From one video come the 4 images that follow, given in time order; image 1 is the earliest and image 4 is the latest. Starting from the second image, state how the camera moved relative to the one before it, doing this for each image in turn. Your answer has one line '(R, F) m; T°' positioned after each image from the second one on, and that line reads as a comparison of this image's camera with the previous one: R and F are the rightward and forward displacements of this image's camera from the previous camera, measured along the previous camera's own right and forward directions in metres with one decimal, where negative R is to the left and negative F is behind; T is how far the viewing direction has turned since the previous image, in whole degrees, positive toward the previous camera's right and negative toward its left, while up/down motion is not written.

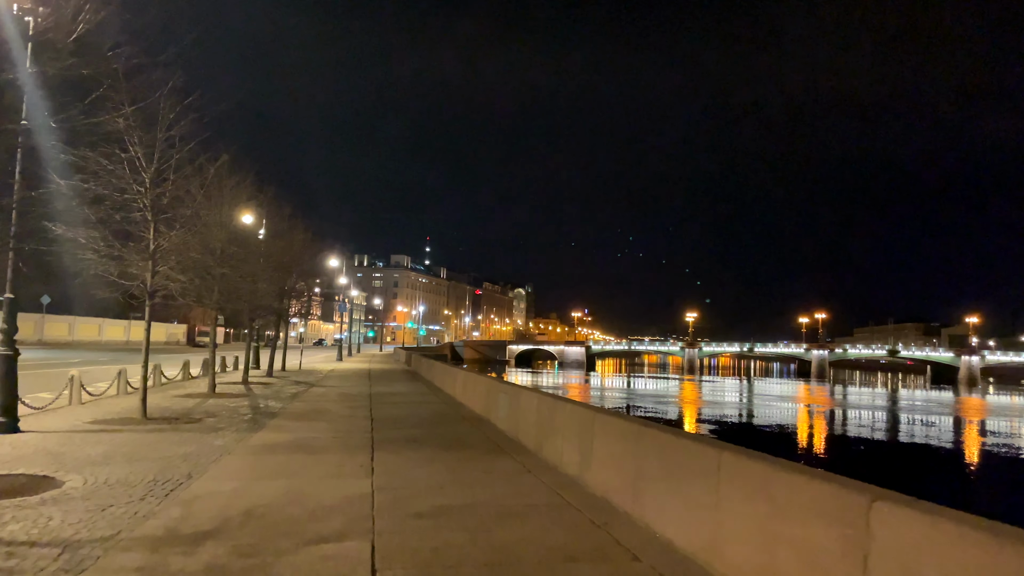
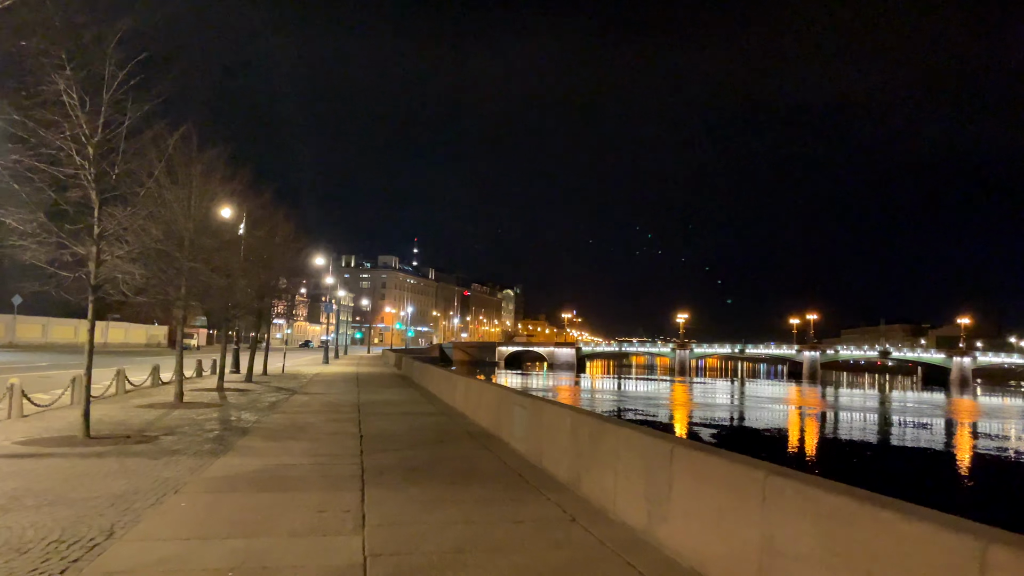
(-0.4, +2.4) m; +1°
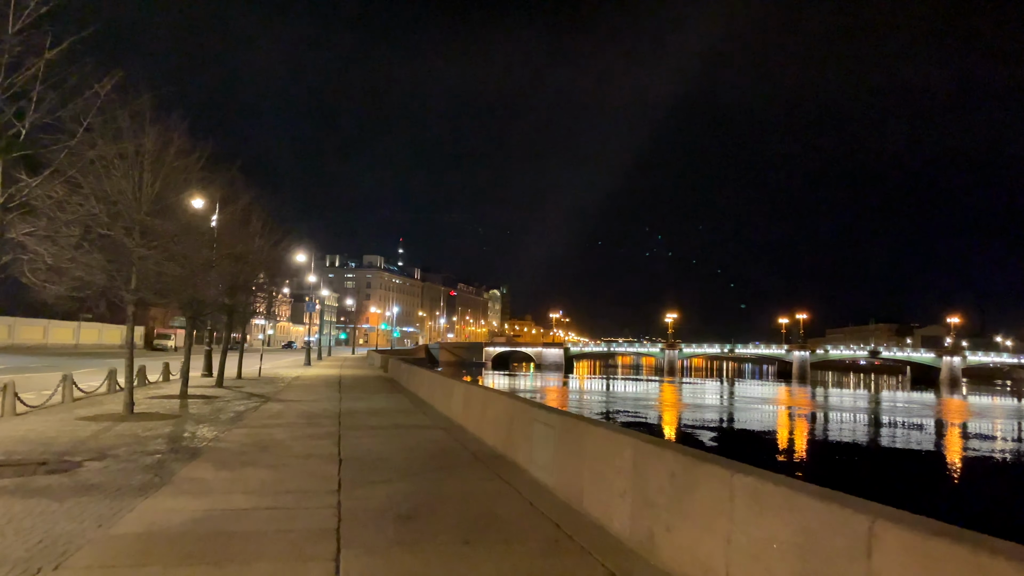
(-0.4, +2.6) m; +1°
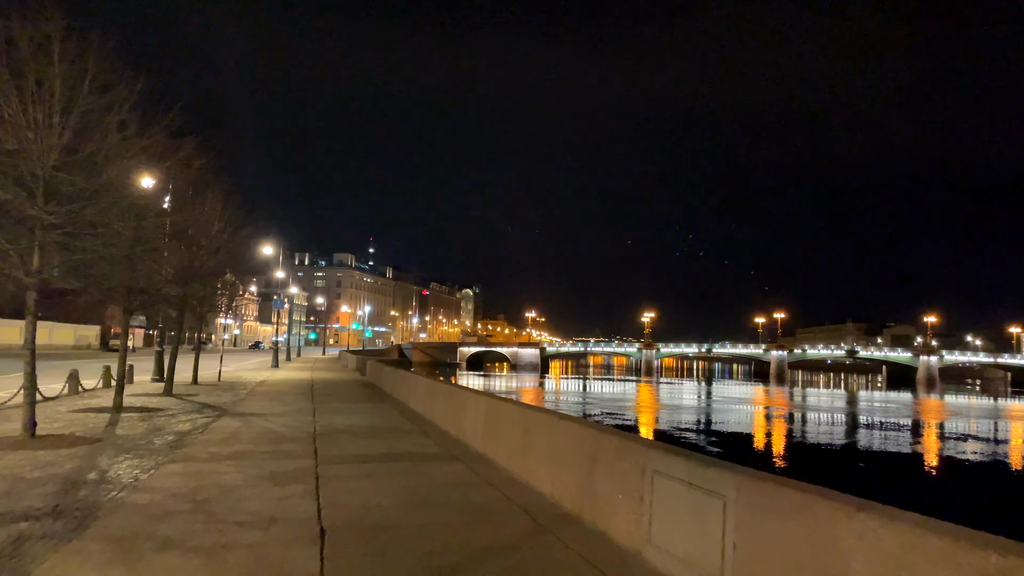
(-0.9, +4.0) m; +2°
